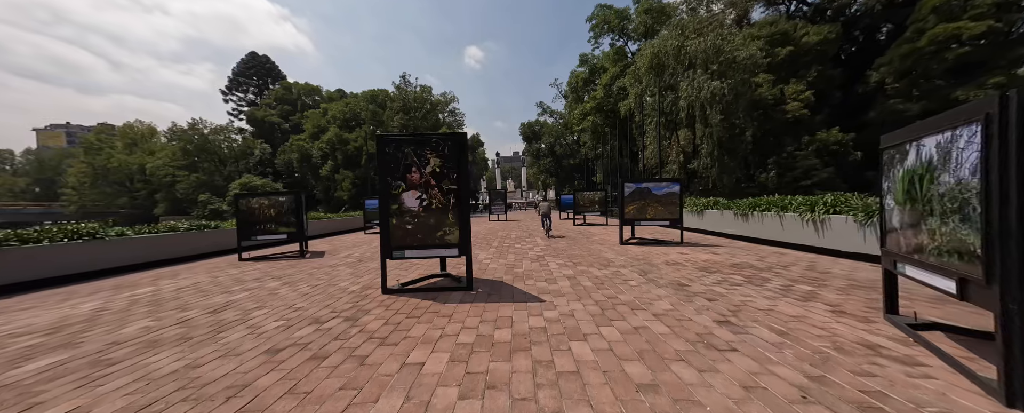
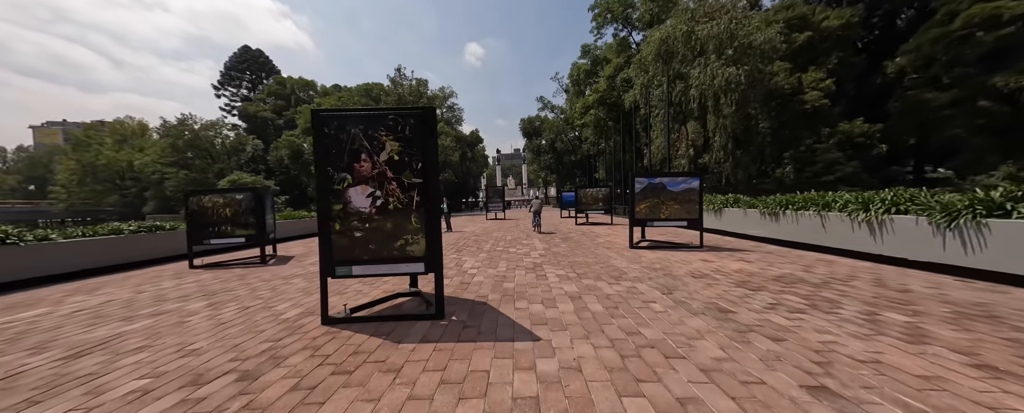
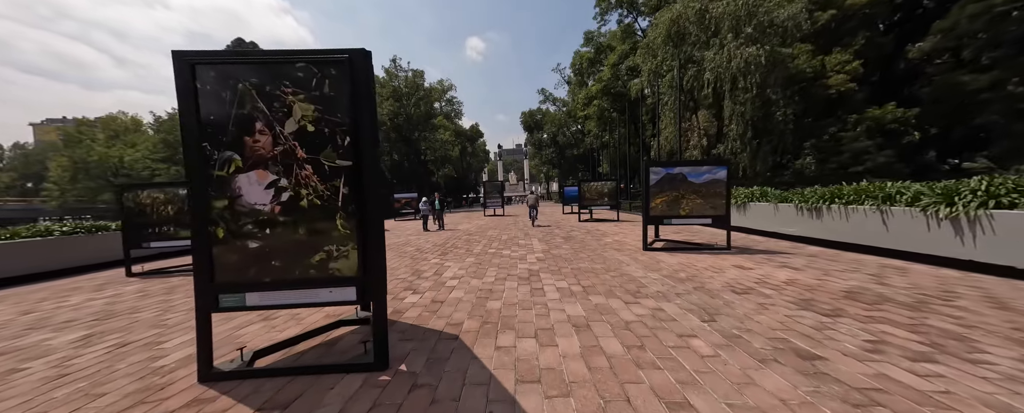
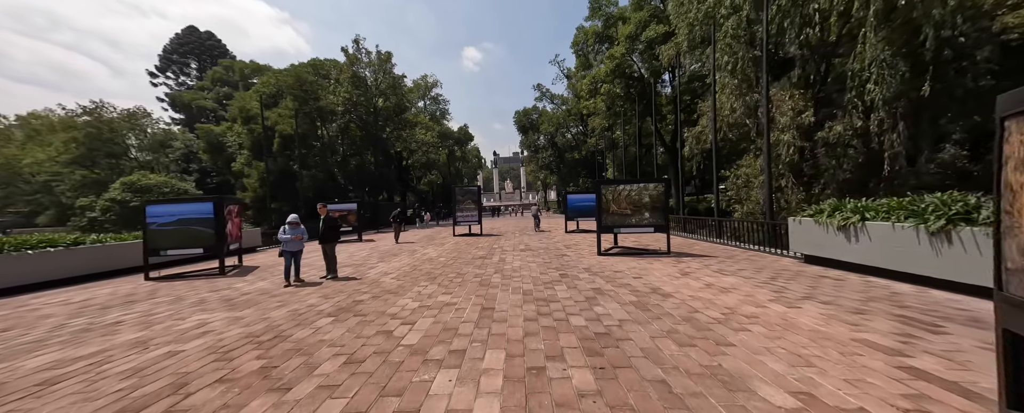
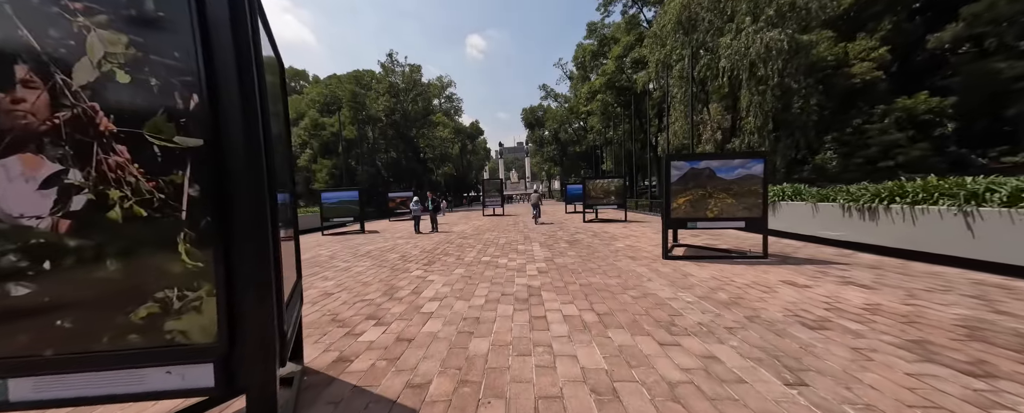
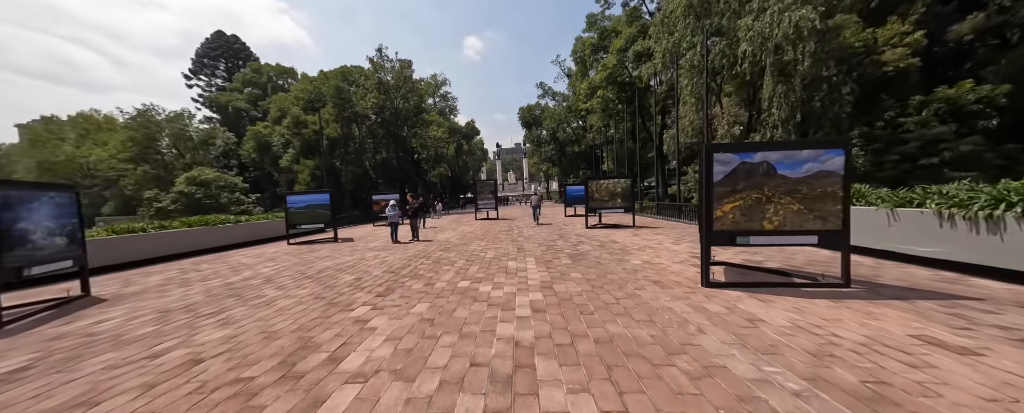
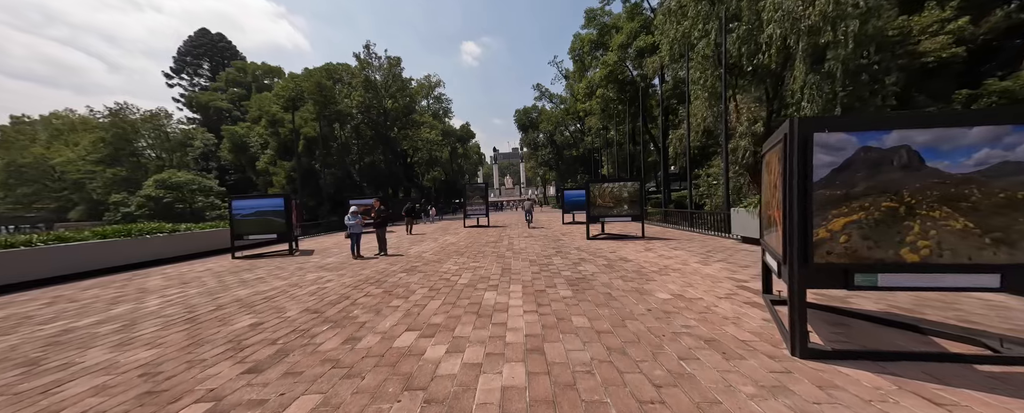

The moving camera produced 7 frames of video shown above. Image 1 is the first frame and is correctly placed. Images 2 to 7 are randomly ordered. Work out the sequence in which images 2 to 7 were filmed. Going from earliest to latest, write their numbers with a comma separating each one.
2, 3, 5, 6, 7, 4
